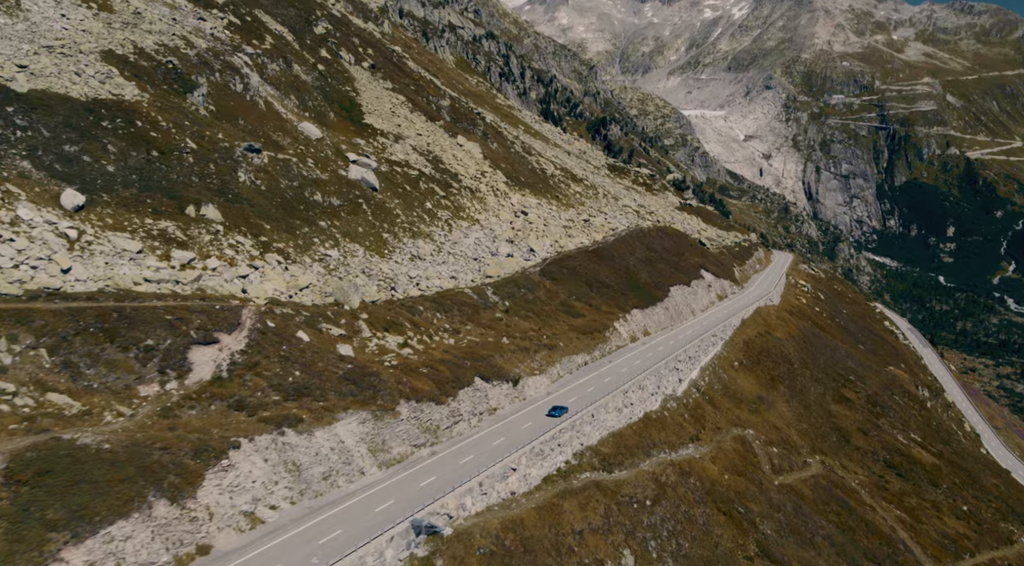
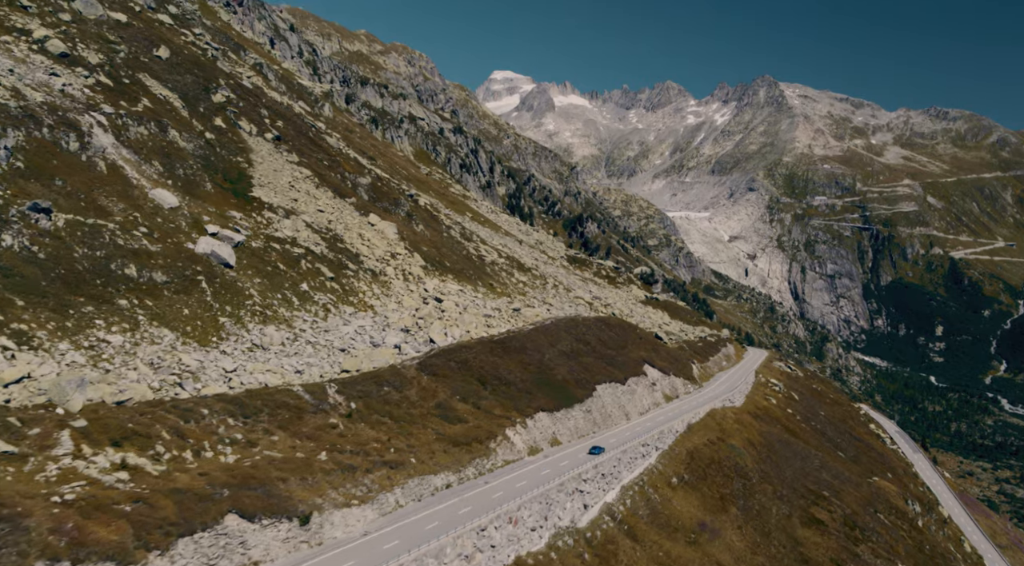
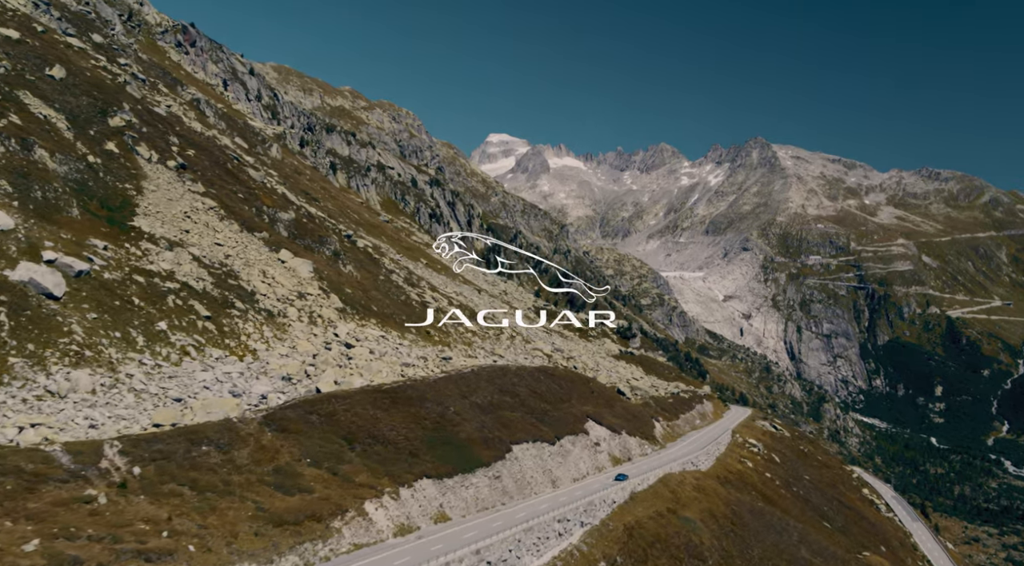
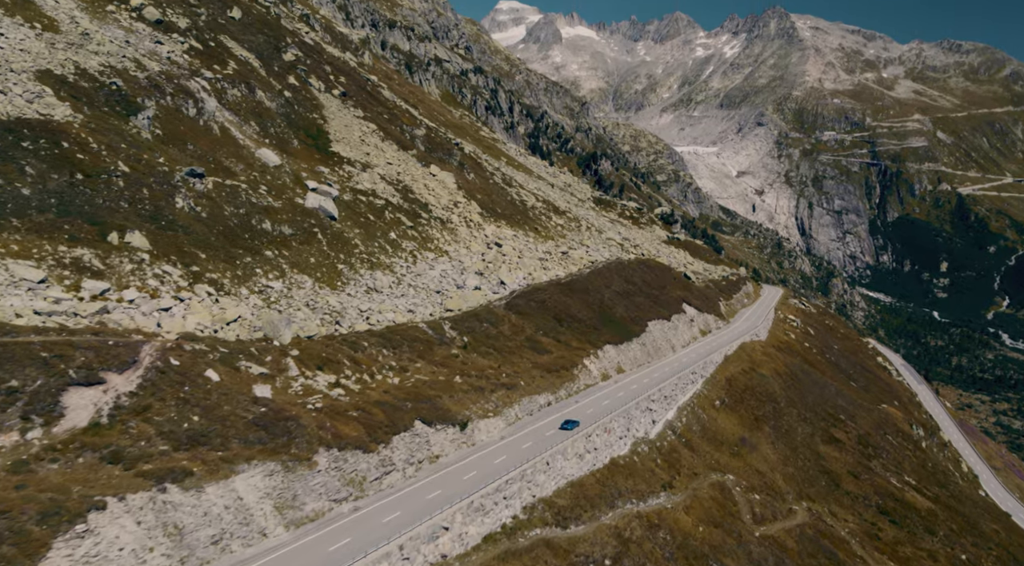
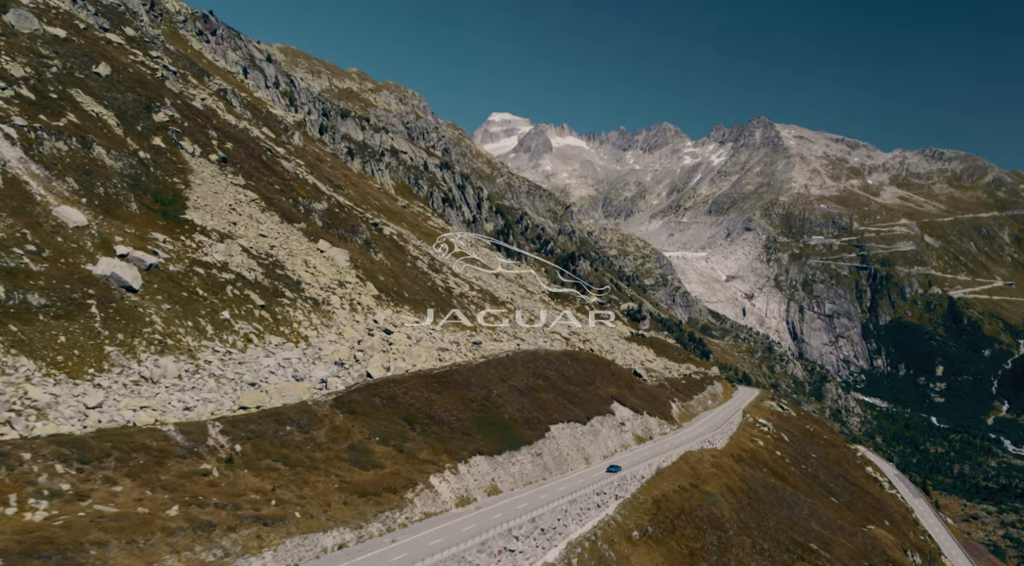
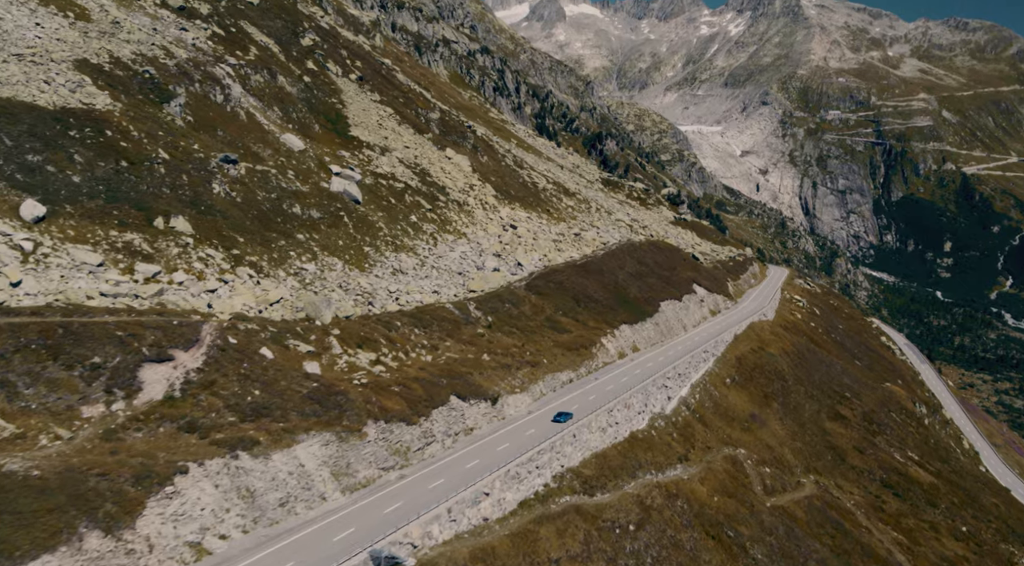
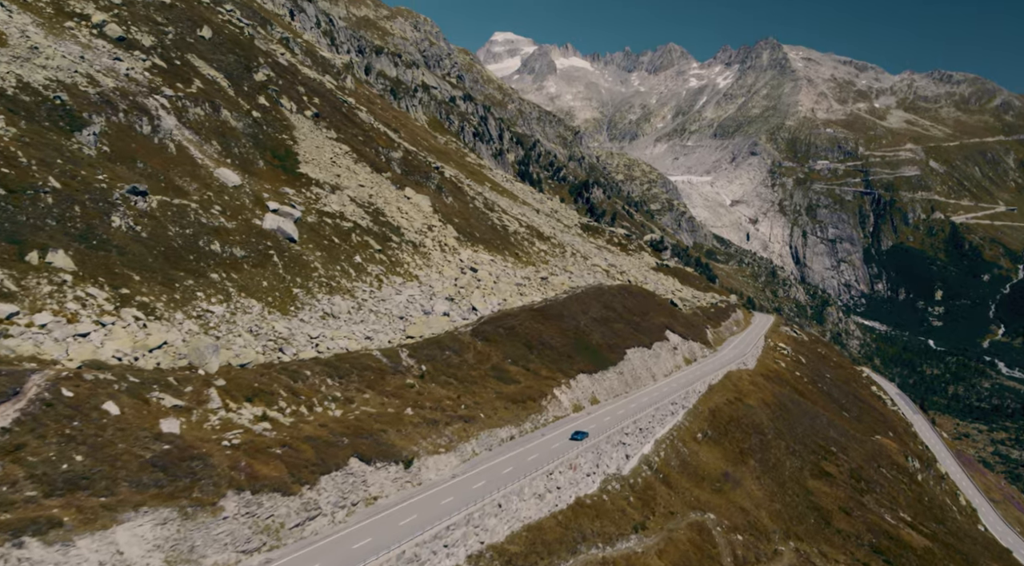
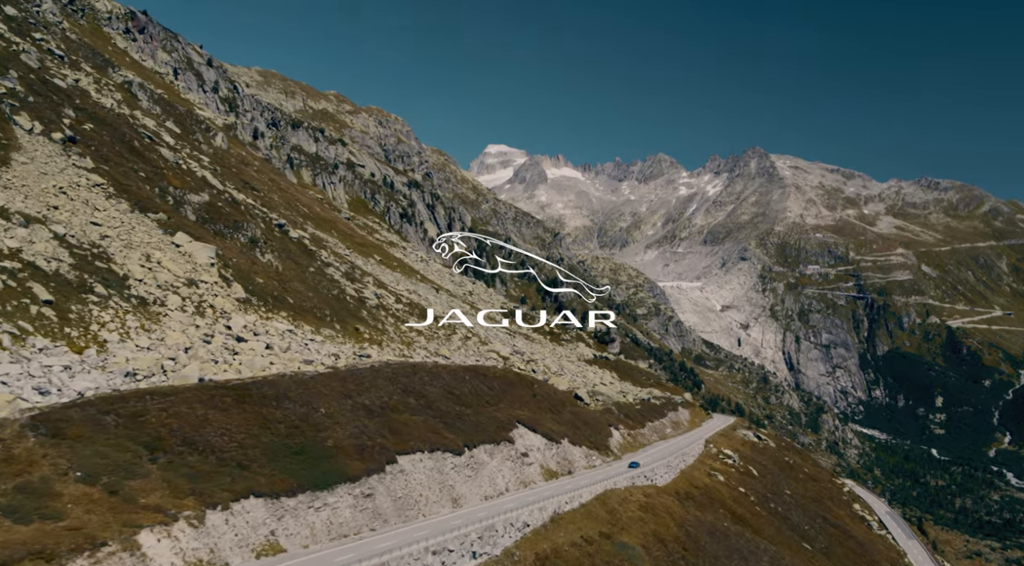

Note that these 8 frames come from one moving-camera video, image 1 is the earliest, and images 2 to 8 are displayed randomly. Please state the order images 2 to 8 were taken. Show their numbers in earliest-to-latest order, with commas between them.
6, 4, 7, 2, 5, 3, 8
